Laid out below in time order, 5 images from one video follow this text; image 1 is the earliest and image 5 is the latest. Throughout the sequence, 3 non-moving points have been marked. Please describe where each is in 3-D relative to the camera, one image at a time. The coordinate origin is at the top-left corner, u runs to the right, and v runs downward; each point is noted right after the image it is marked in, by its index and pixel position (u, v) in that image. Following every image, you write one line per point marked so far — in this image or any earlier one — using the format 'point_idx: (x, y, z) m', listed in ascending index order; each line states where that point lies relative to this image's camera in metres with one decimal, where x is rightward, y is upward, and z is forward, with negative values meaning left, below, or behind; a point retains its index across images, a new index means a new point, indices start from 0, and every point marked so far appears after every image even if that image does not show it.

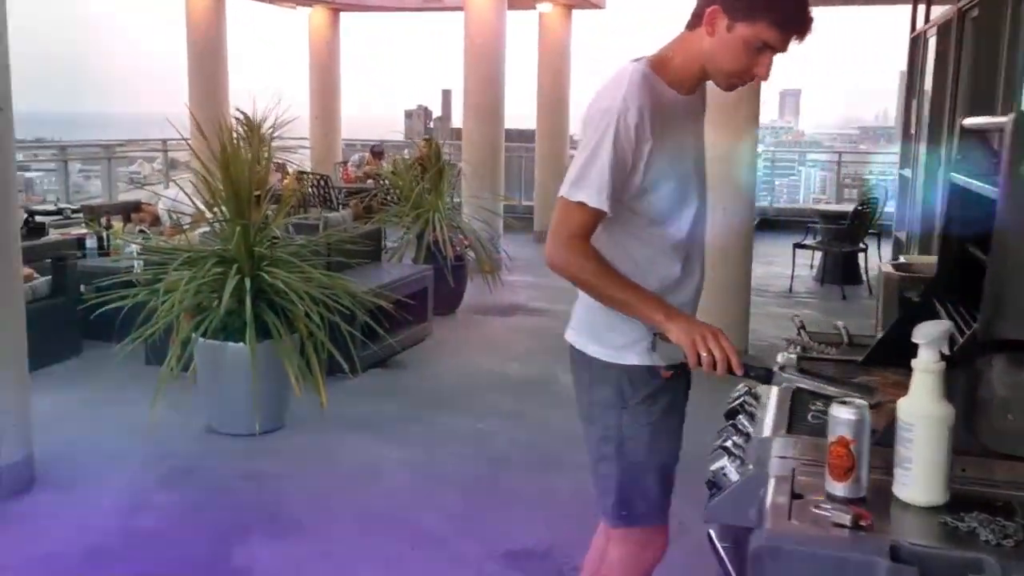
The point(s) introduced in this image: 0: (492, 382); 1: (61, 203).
0: (-0.1, -0.7, +6.4) m
1: (-5.3, +1.0, +10.2) m
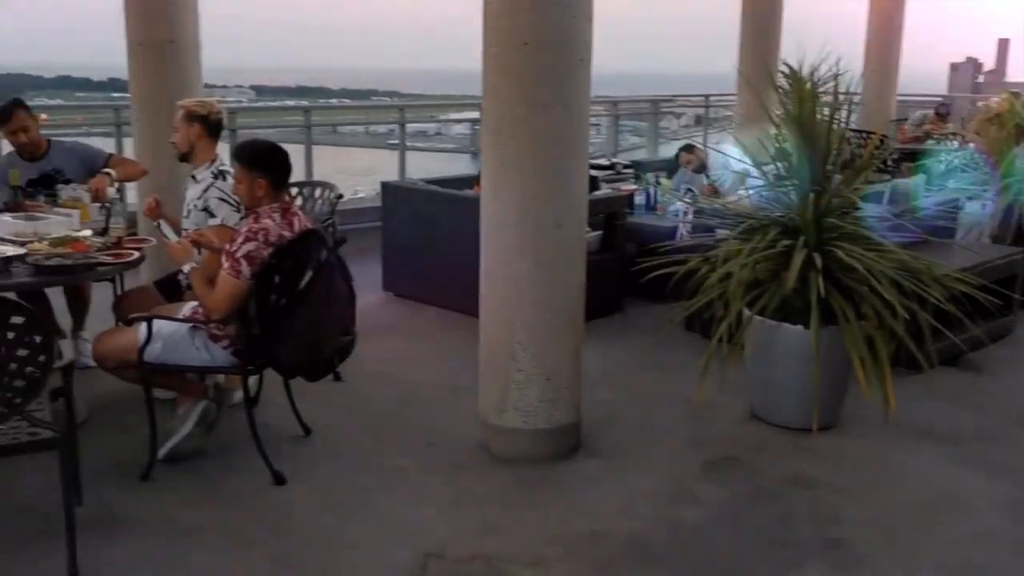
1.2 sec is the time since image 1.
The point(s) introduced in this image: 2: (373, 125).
0: (+3.3, -0.7, +4.8) m
1: (+1.2, +1.6, +10.6) m
2: (-1.3, +1.5, +8.1) m
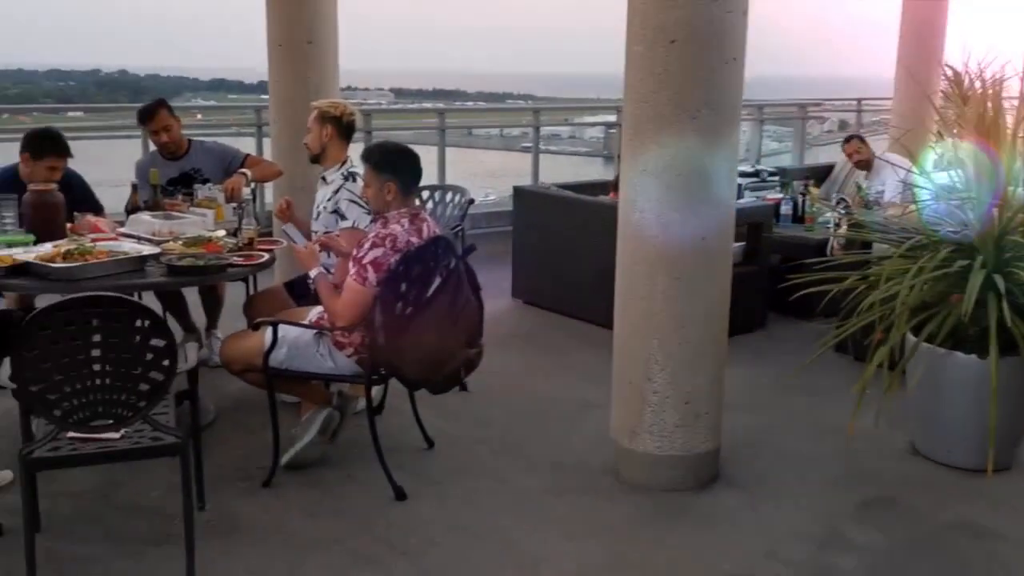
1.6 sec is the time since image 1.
0: (+3.9, -0.9, +4.1) m
1: (+2.8, +1.4, +10.1) m
2: (-0.1, +1.4, +8.0) m
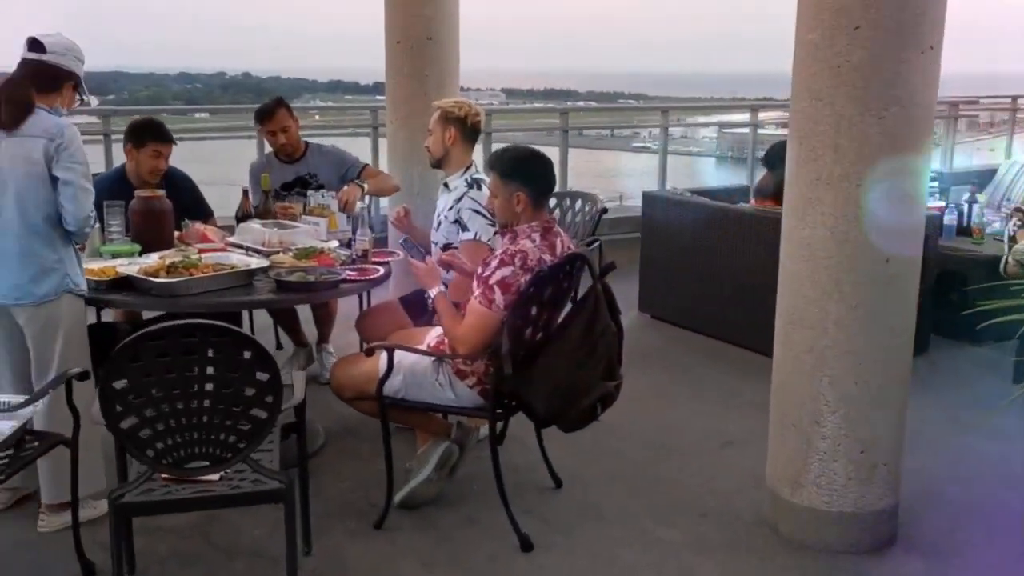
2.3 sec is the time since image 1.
0: (+4.5, -1.0, +3.2) m
1: (+4.1, +1.3, +9.3) m
2: (+1.0, +1.4, +7.5) m
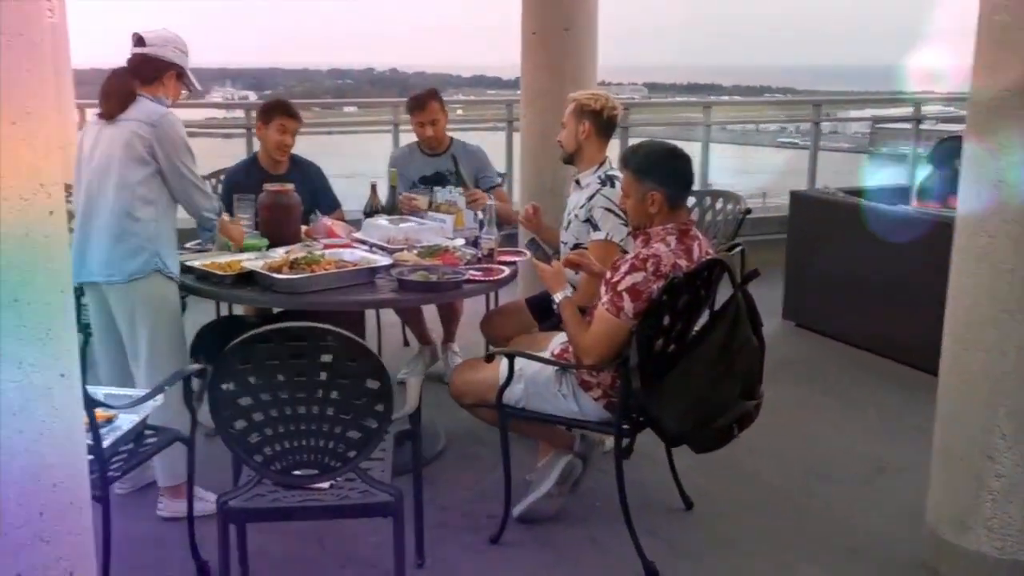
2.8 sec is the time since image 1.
0: (+4.8, -1.1, +2.3) m
1: (+5.4, +1.2, +8.4) m
2: (+2.1, +1.3, +7.1) m
